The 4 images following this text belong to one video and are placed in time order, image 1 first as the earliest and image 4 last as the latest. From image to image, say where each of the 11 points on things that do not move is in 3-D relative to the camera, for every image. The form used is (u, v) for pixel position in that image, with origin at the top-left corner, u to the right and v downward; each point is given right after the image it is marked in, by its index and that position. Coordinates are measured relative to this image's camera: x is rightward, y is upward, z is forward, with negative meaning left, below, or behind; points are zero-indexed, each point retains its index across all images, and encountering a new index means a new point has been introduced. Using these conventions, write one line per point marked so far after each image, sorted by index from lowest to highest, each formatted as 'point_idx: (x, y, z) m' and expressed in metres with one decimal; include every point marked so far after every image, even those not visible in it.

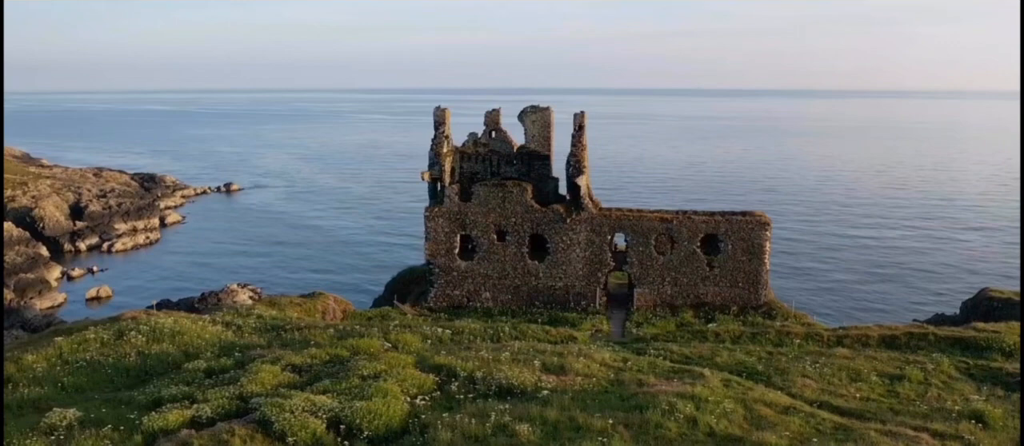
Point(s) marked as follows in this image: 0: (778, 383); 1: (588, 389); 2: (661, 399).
0: (+5.6, -3.4, +17.7) m
1: (+1.5, -3.4, +17.2) m
2: (+2.8, -3.3, +15.8) m
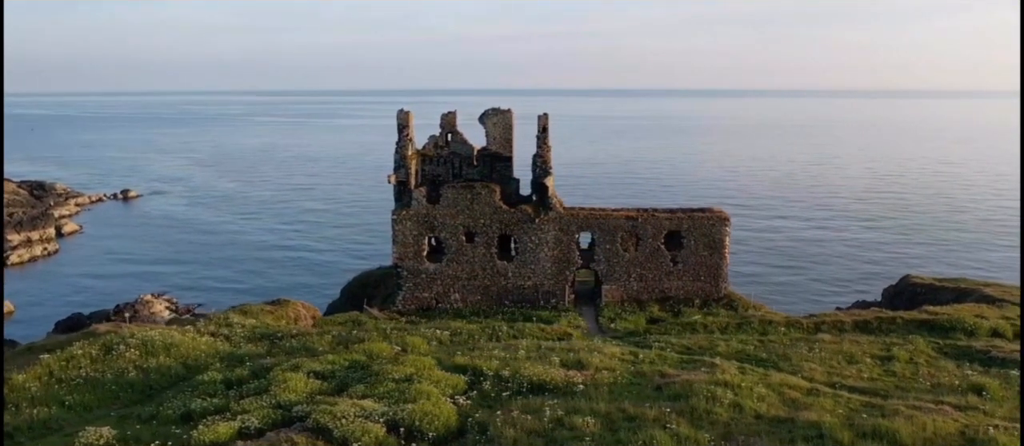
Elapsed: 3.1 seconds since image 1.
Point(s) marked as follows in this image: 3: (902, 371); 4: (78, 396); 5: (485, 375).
0: (+6.2, -3.3, +18.9) m
1: (+2.2, -3.4, +17.9) m
2: (+3.6, -3.3, +16.7) m
3: (+8.7, -3.3, +19.1) m
4: (-9.6, -3.8, +18.6) m
5: (-0.6, -3.3, +18.3) m
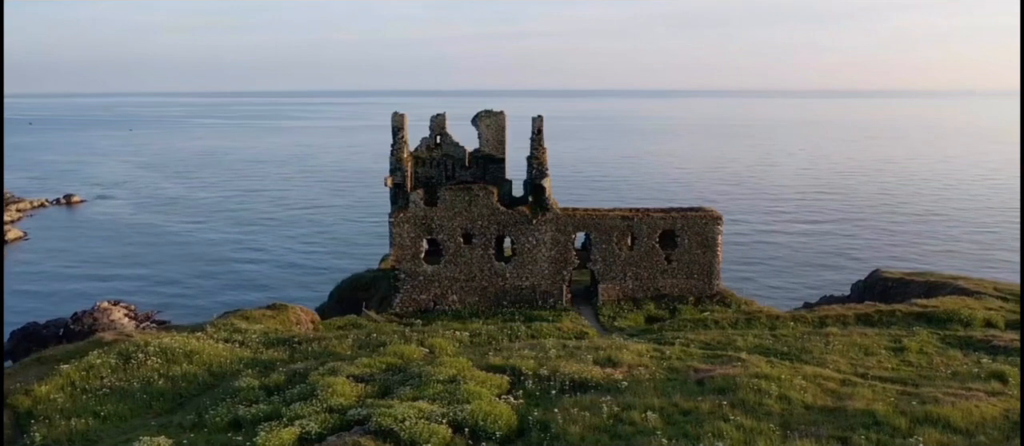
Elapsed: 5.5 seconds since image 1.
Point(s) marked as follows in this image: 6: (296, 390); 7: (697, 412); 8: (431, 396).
0: (+7.0, -3.2, +19.7) m
1: (+3.1, -3.4, +18.3) m
2: (+4.6, -3.2, +17.2) m
3: (+9.5, -3.3, +20.0) m
4: (-8.7, -4.0, +18.3) m
5: (+0.3, -3.3, +18.6) m
6: (-4.6, -3.5, +18.0) m
7: (+3.4, -3.5, +15.6) m
8: (-1.6, -3.5, +16.9) m
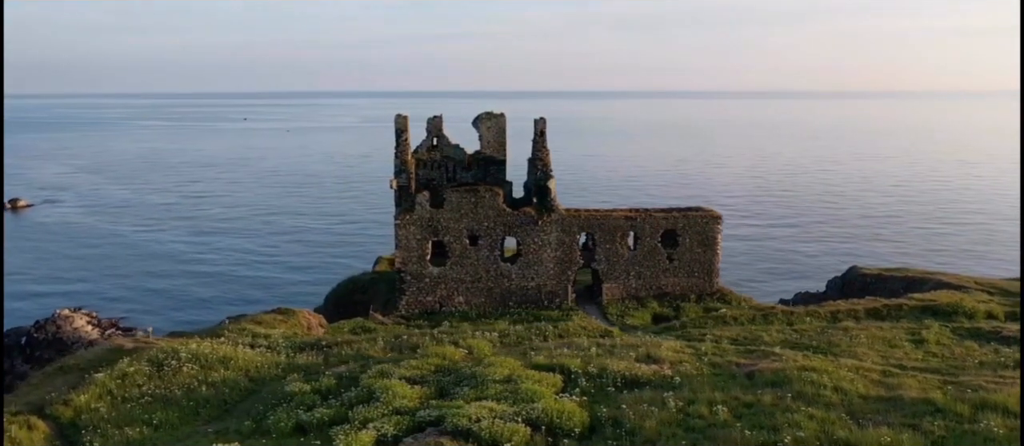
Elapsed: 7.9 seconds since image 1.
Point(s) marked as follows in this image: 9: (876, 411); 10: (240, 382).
0: (+8.0, -3.2, +20.4) m
1: (+4.3, -3.3, +18.8) m
2: (+5.8, -3.2, +17.8) m
3: (+10.6, -3.2, +20.9) m
4: (-7.5, -4.1, +18.0) m
5: (+1.5, -3.3, +18.9) m
6: (-3.4, -3.6, +17.9) m
7: (+4.8, -3.5, +16.1) m
8: (-0.4, -3.5, +17.1) m
9: (+6.6, -3.4, +15.4) m
10: (-6.4, -3.7, +19.9) m
